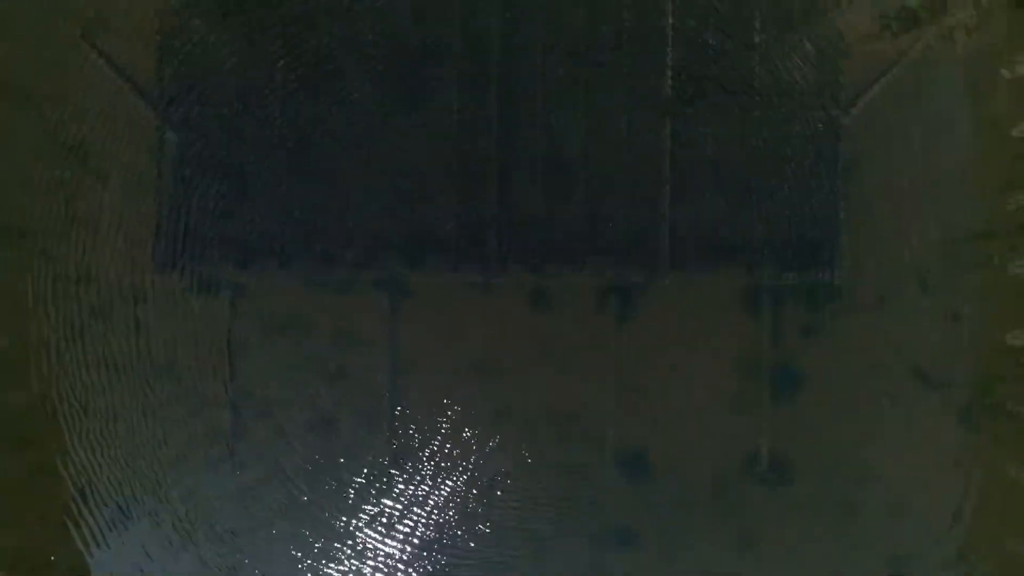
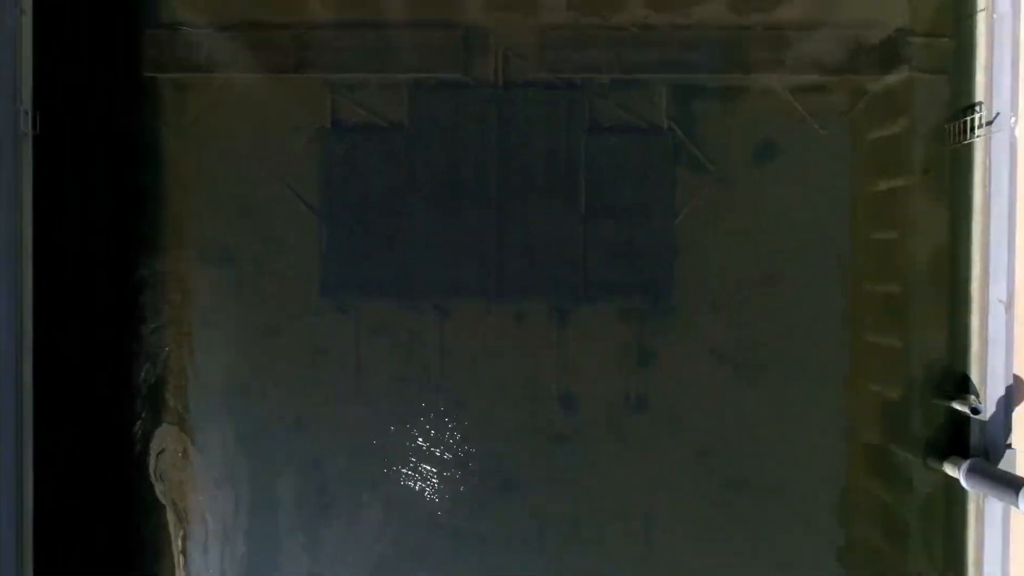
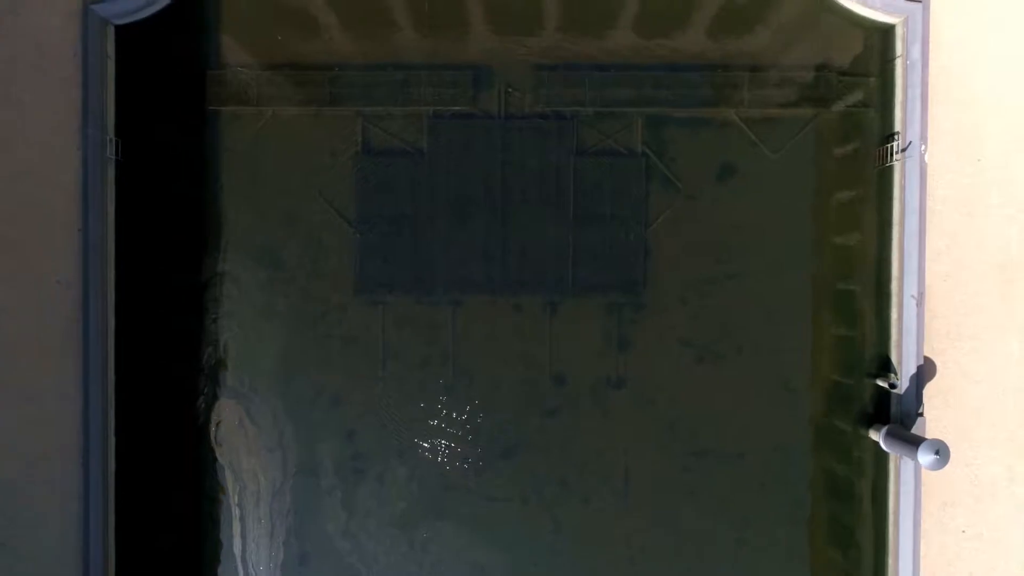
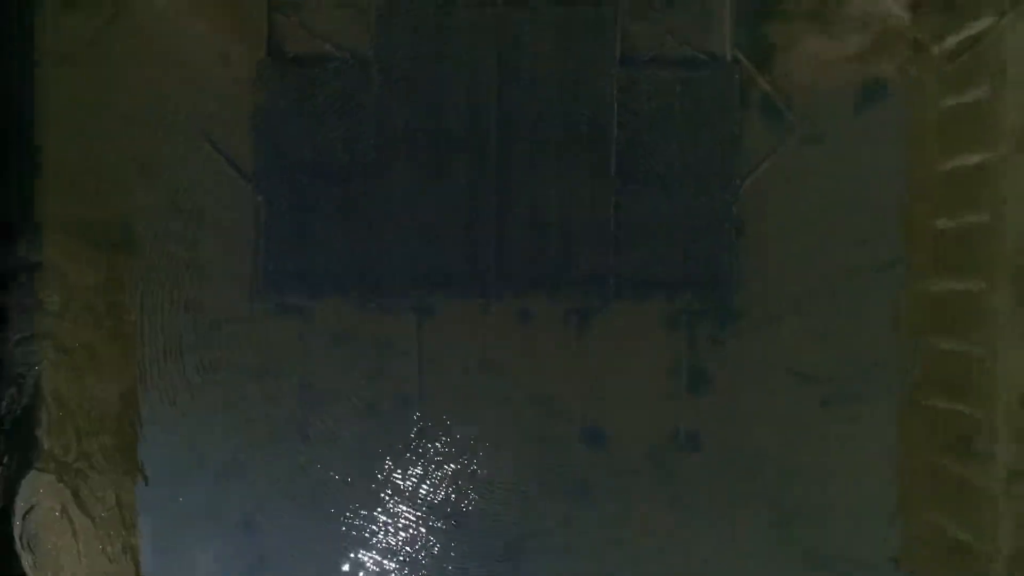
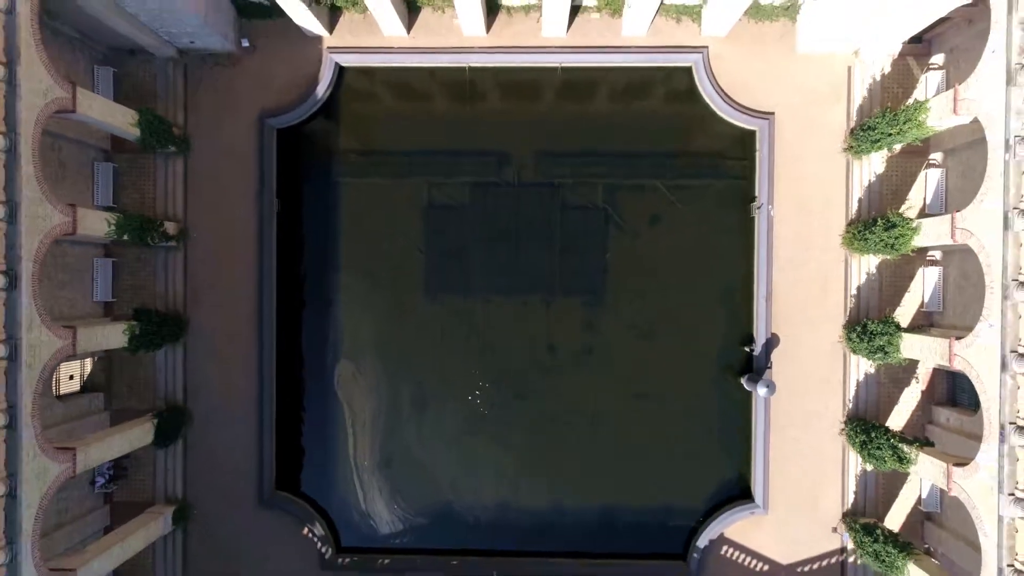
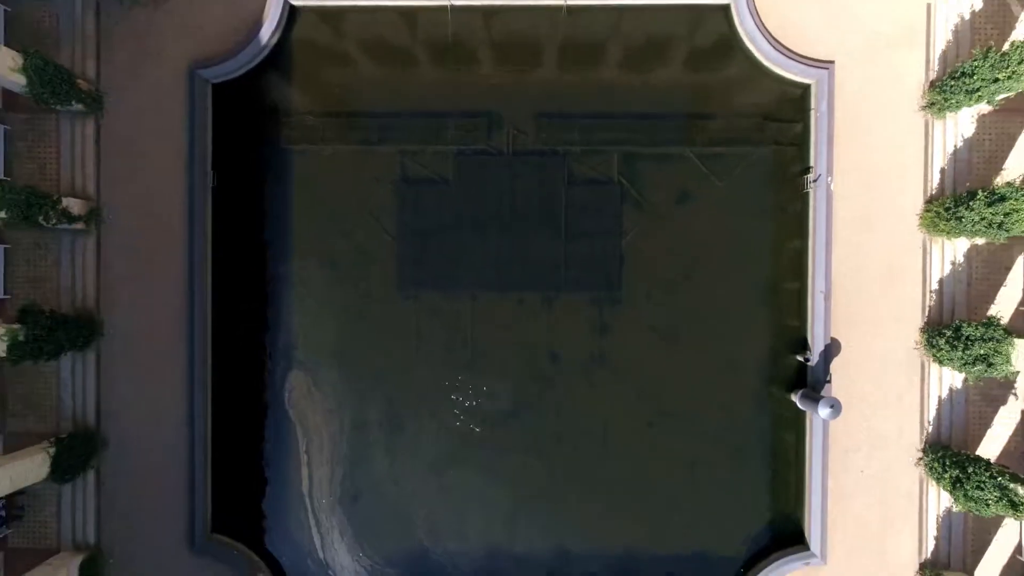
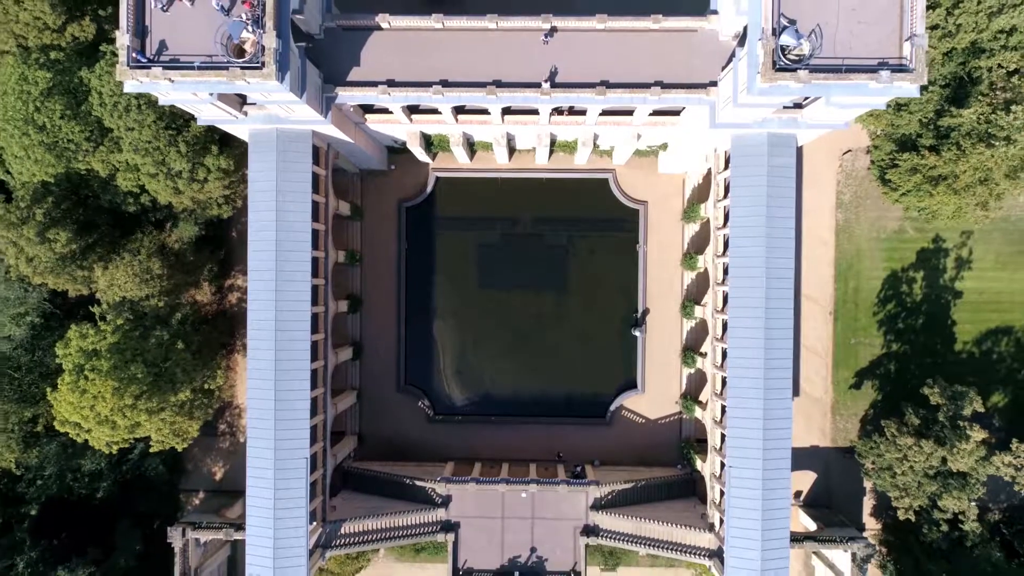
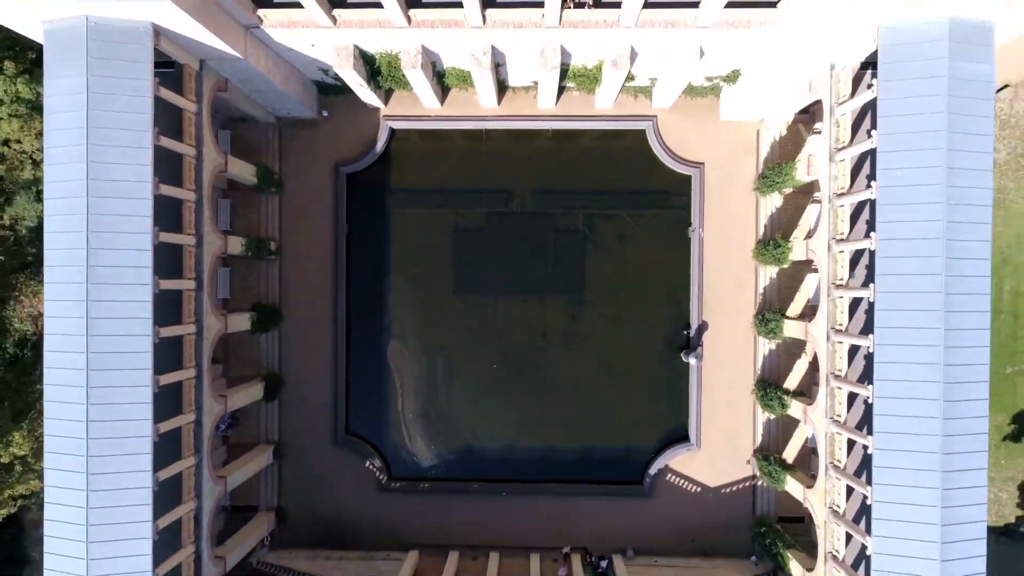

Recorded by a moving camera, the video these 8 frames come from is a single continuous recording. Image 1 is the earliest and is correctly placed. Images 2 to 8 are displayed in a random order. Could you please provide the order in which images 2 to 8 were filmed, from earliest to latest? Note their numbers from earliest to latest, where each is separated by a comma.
4, 2, 3, 6, 5, 8, 7
